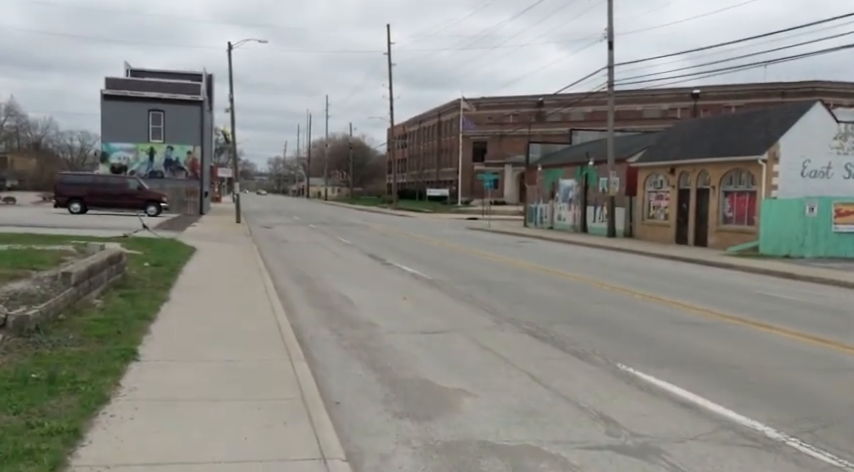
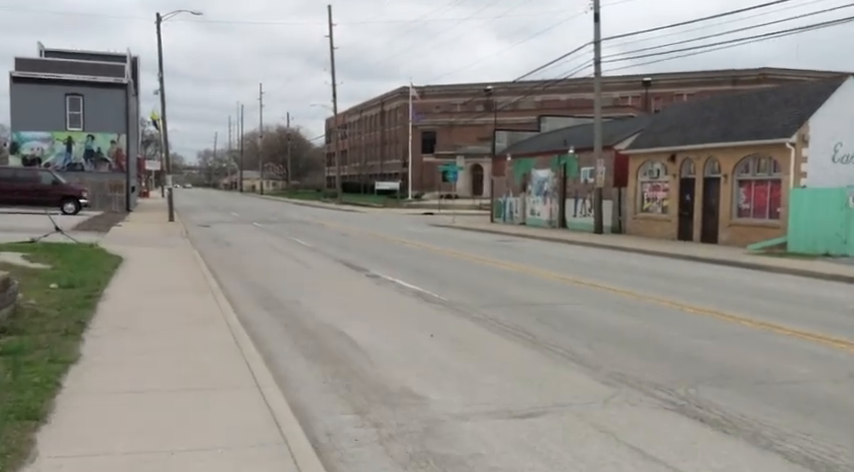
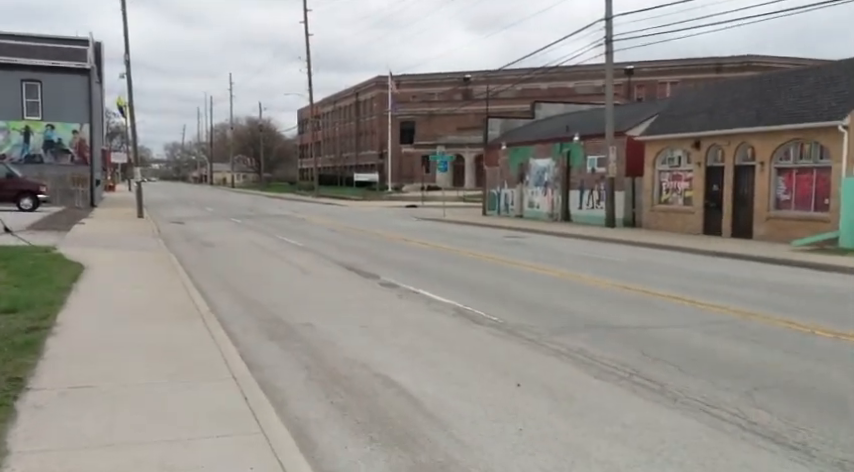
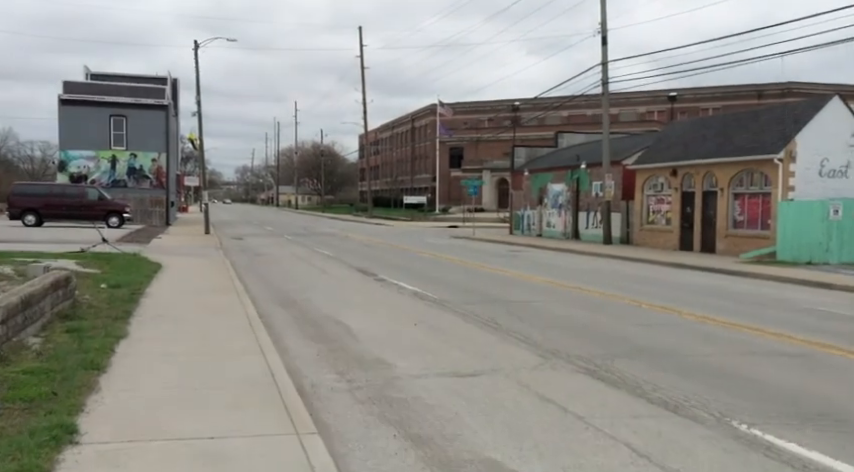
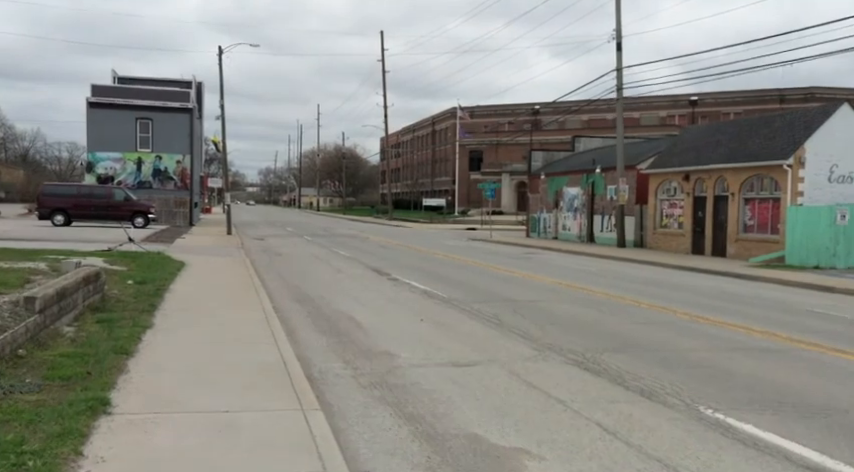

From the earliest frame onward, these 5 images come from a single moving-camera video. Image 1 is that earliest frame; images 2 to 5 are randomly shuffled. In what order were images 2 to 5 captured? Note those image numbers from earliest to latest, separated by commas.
5, 4, 2, 3
